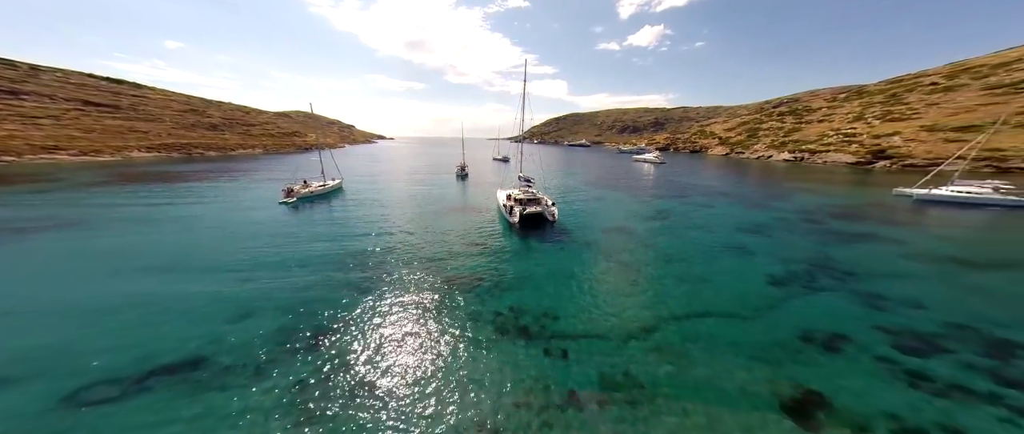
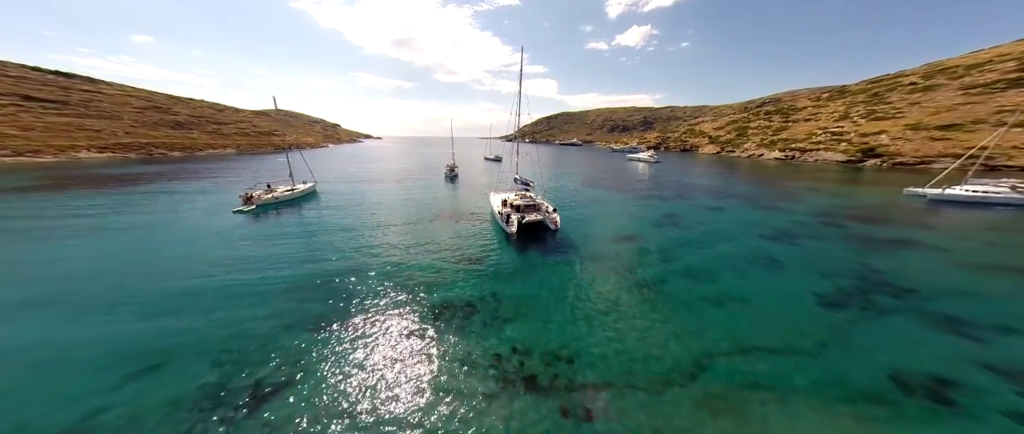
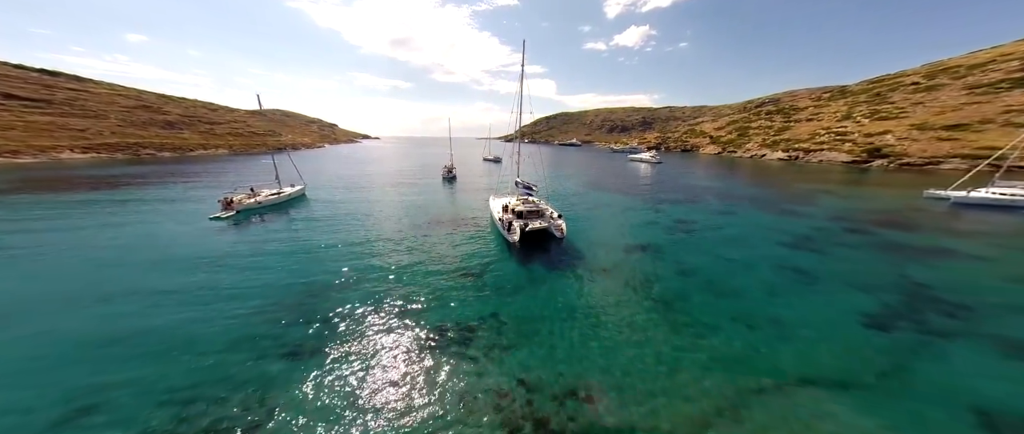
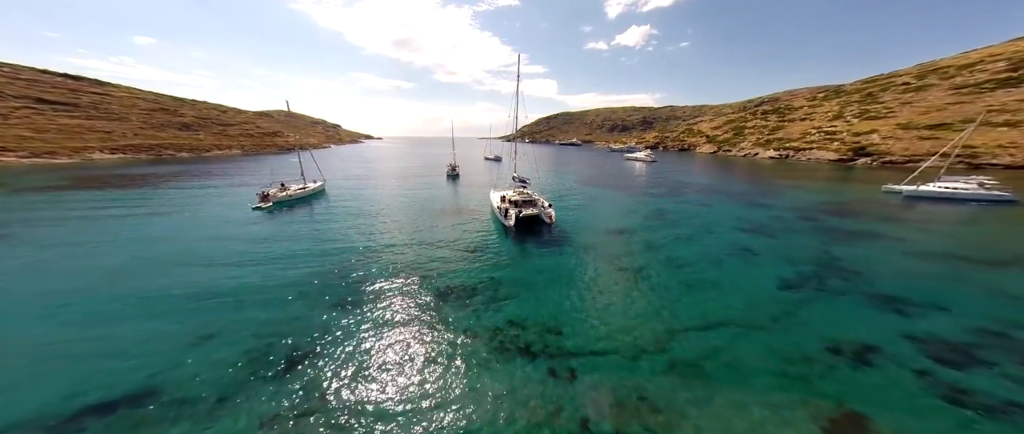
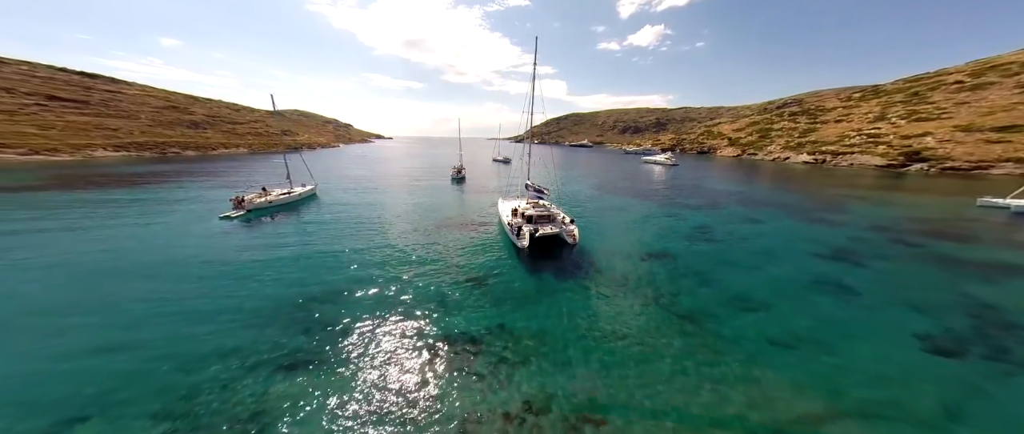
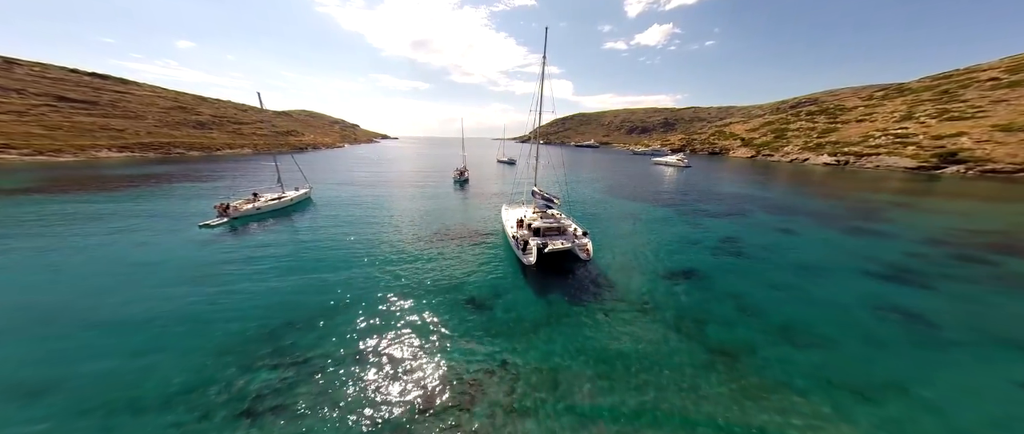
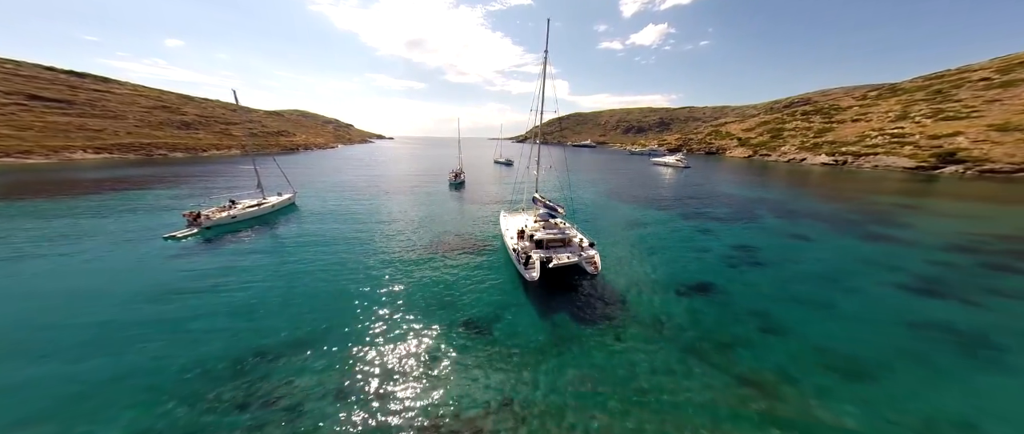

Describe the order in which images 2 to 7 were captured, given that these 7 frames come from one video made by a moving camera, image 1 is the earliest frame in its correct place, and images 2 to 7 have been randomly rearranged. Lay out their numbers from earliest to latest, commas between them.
4, 2, 3, 5, 6, 7
